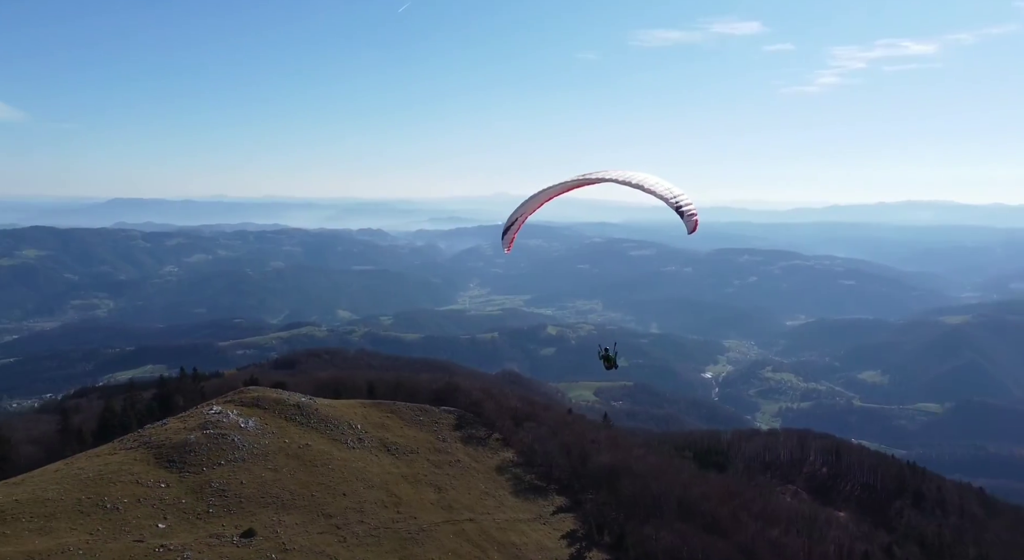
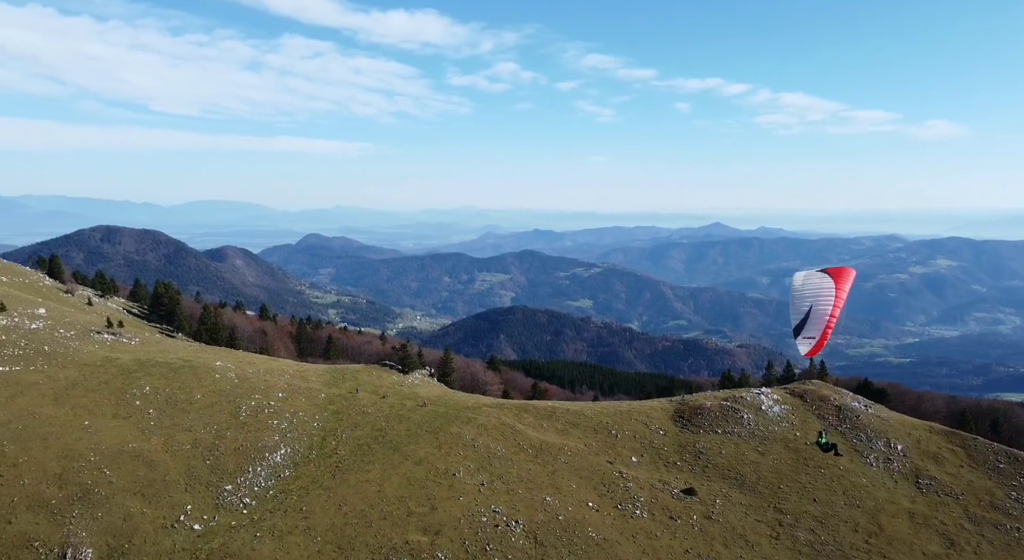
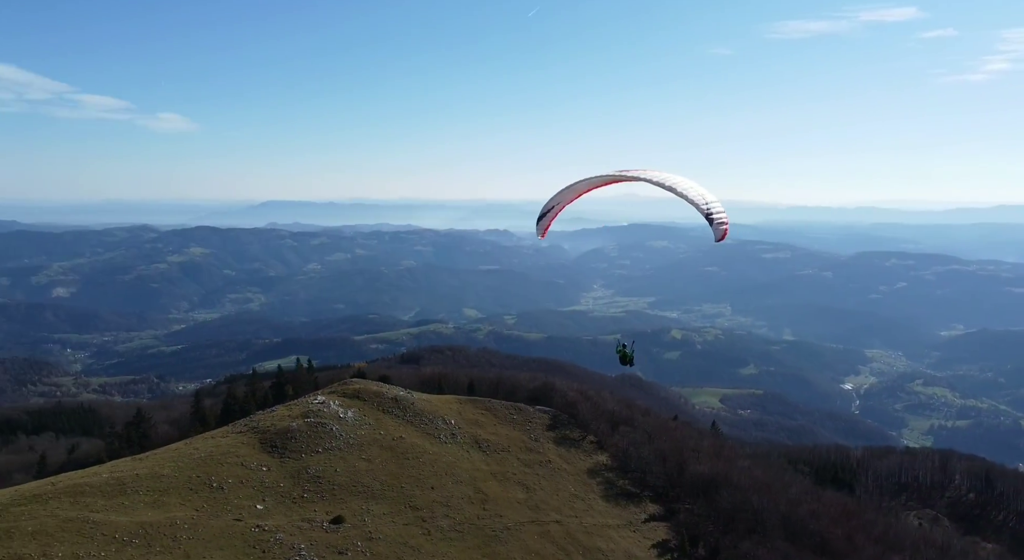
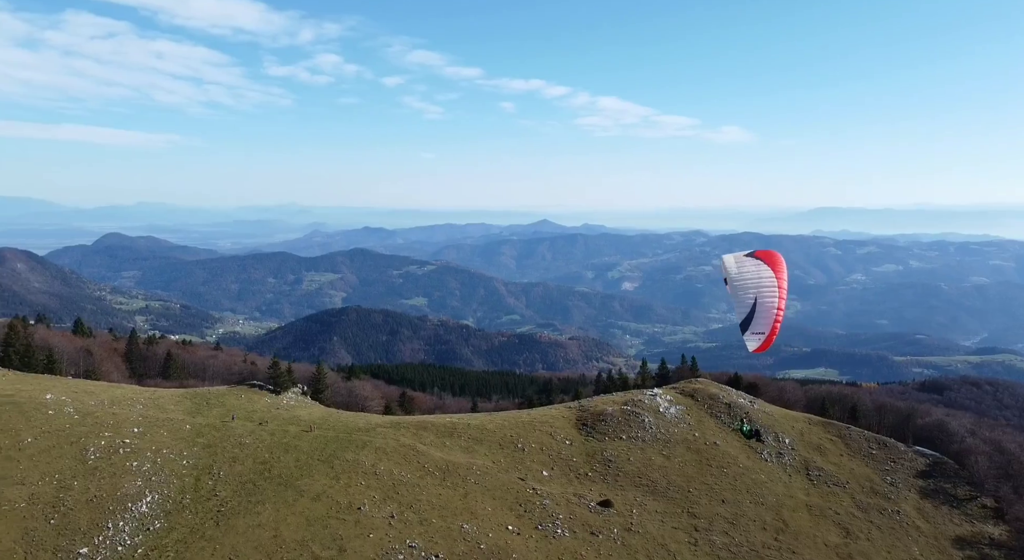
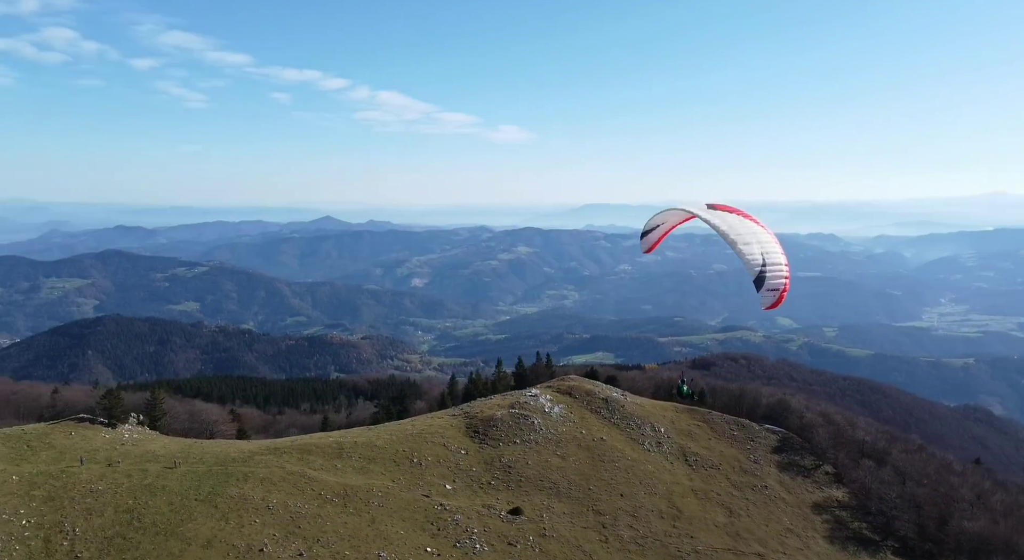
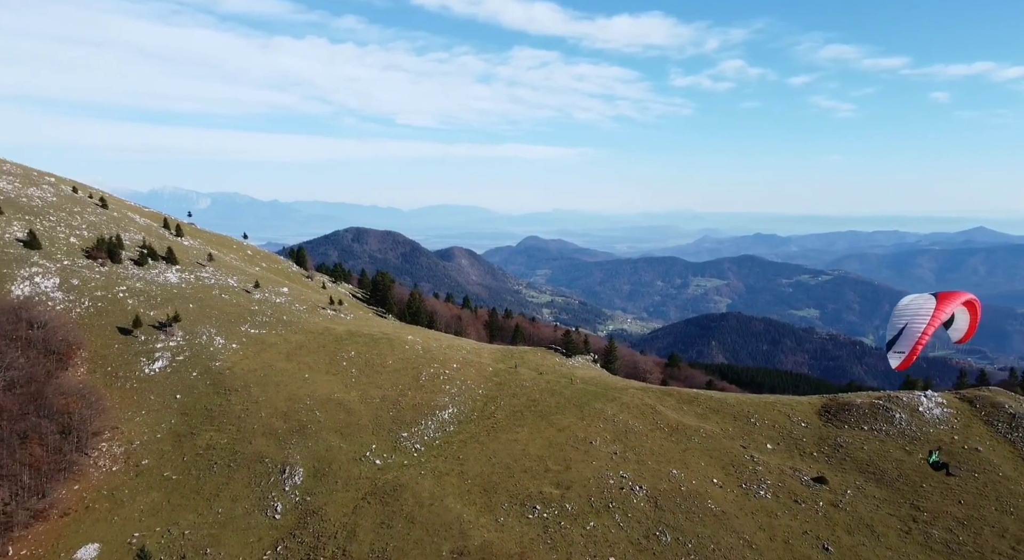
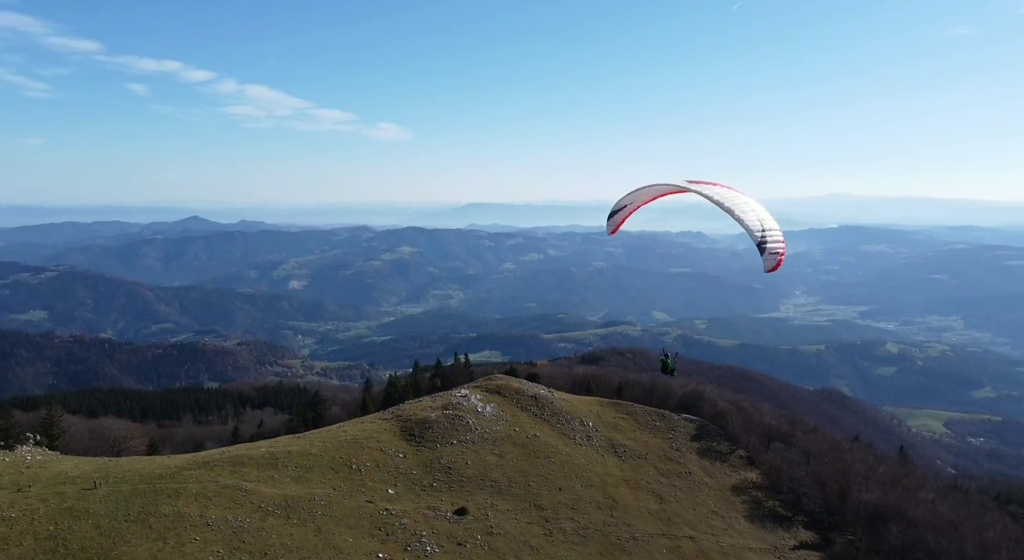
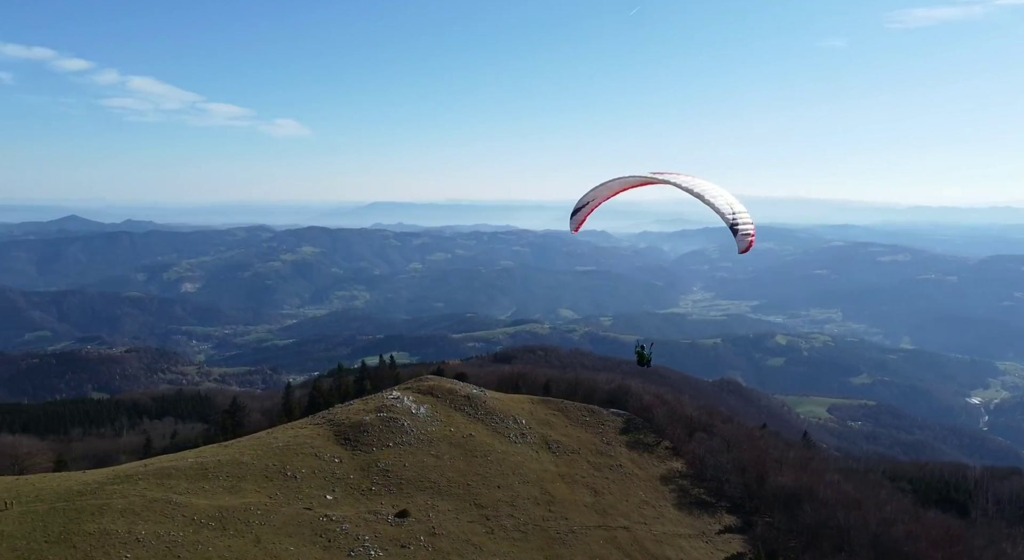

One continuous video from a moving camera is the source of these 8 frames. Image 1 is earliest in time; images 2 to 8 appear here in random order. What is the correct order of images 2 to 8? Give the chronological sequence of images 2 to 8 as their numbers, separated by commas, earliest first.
3, 8, 7, 5, 4, 2, 6
